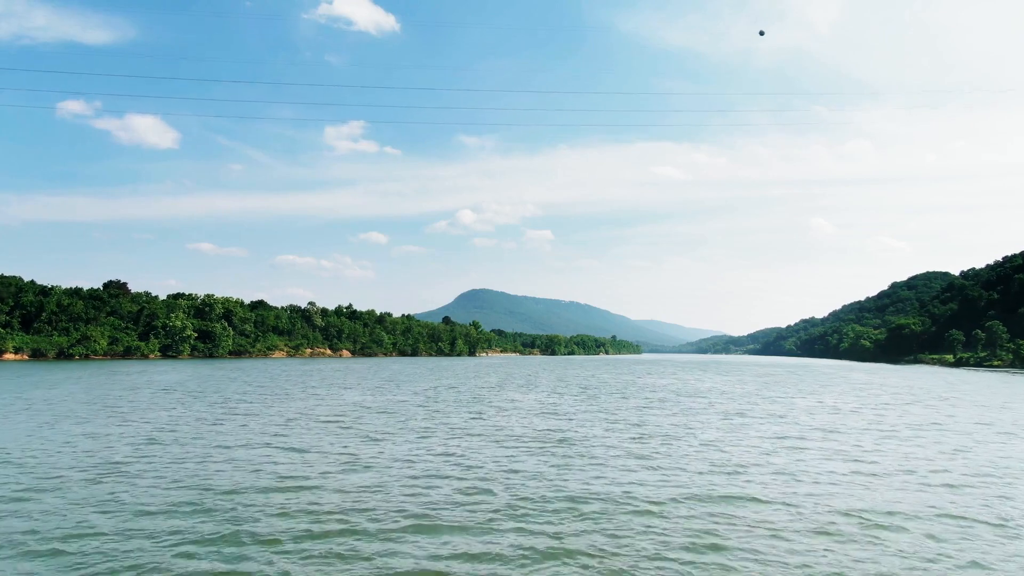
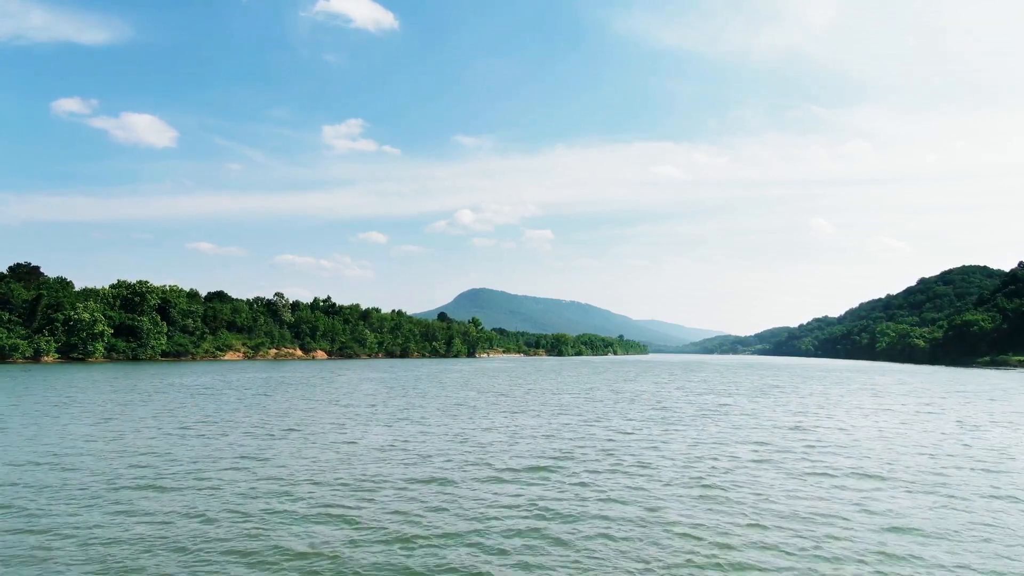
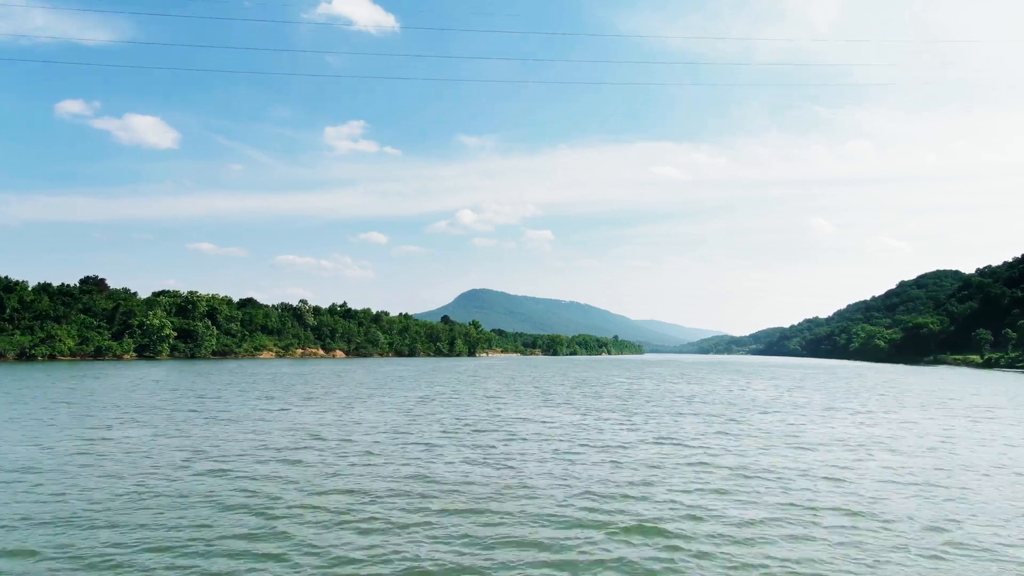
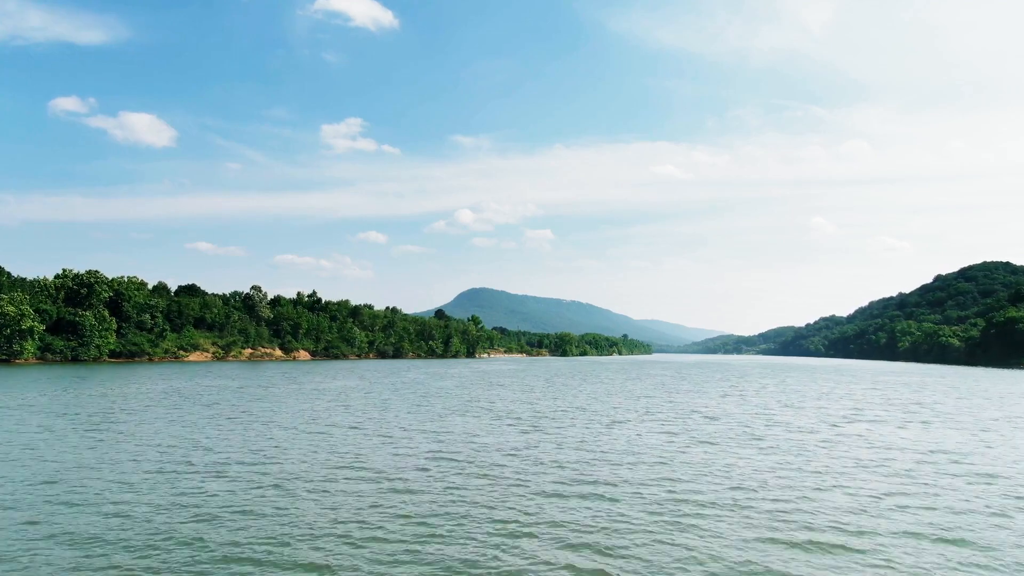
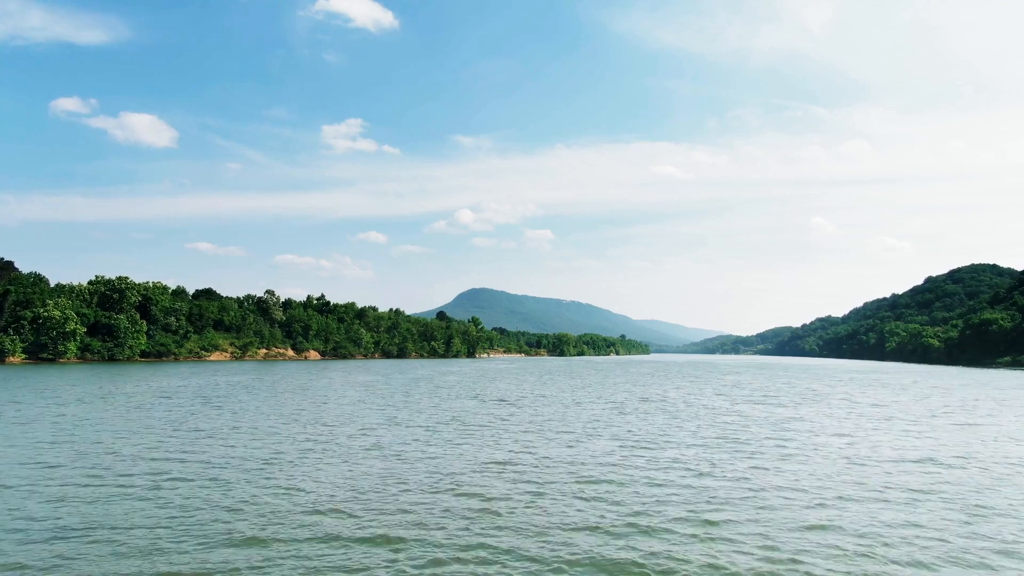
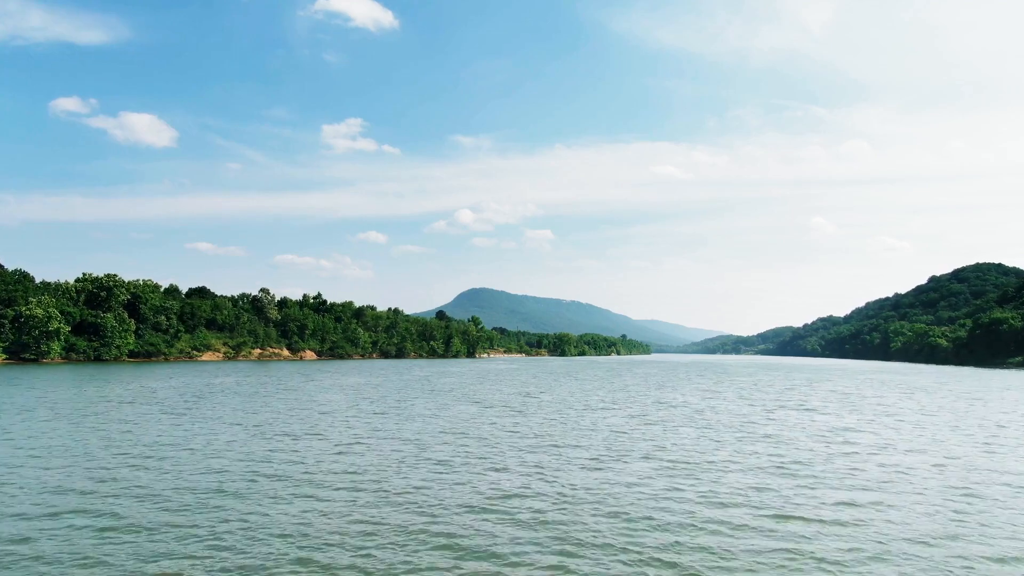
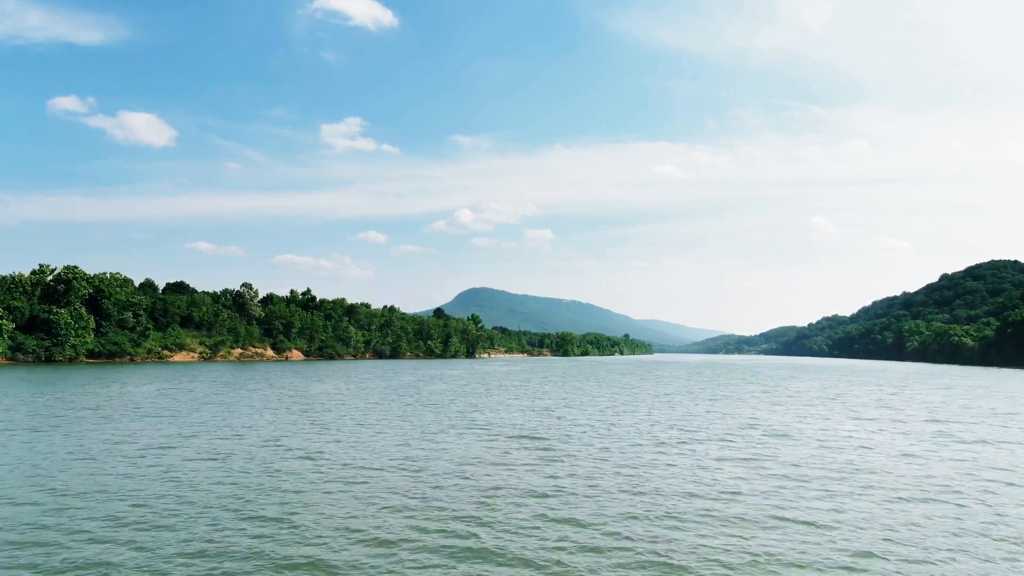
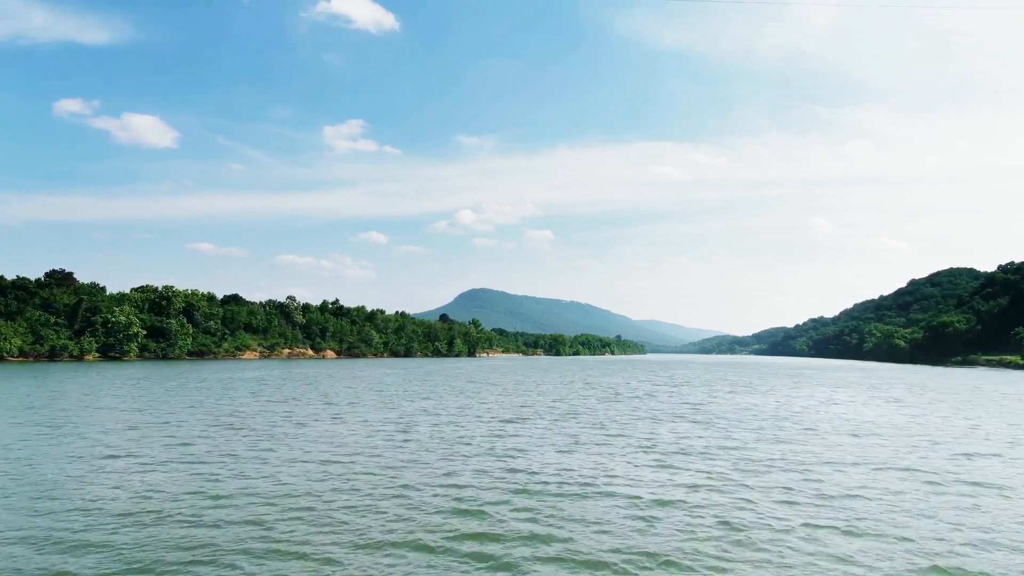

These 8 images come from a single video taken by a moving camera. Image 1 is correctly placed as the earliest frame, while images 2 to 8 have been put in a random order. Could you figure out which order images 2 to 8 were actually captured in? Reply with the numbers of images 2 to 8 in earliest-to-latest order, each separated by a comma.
3, 8, 2, 5, 6, 4, 7
